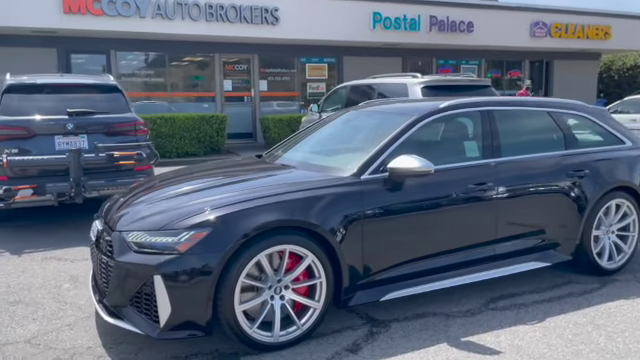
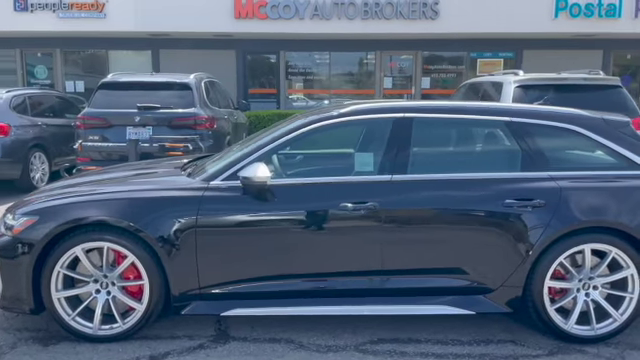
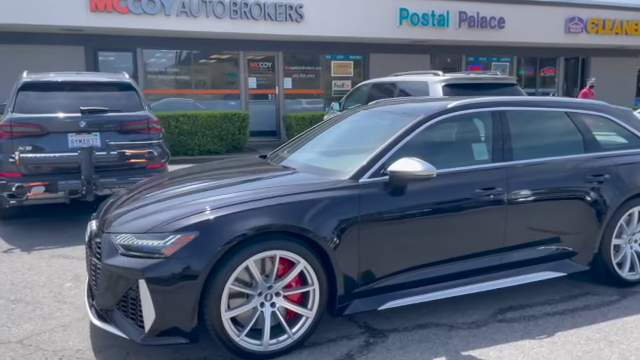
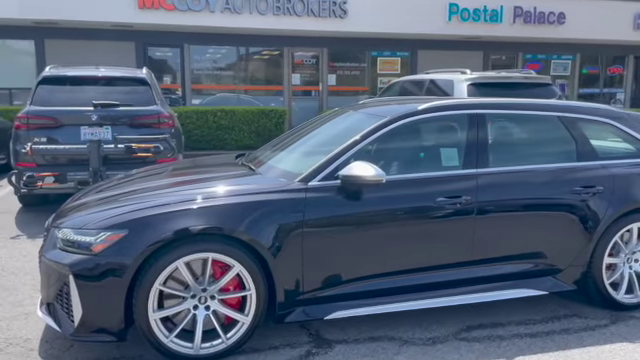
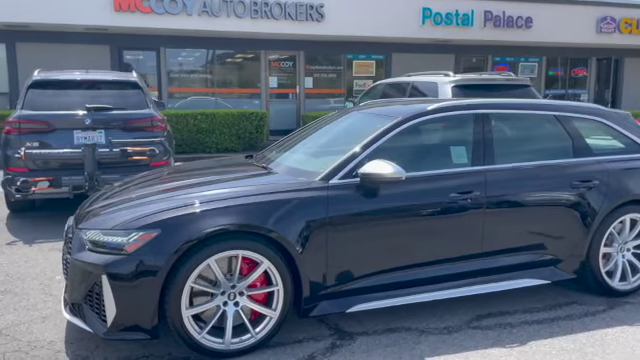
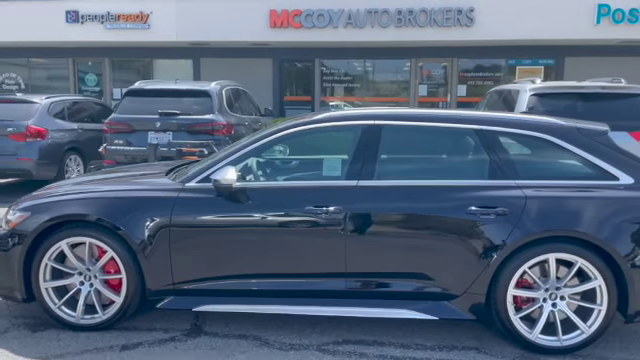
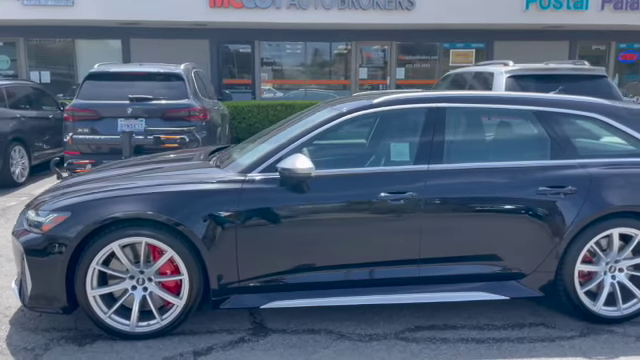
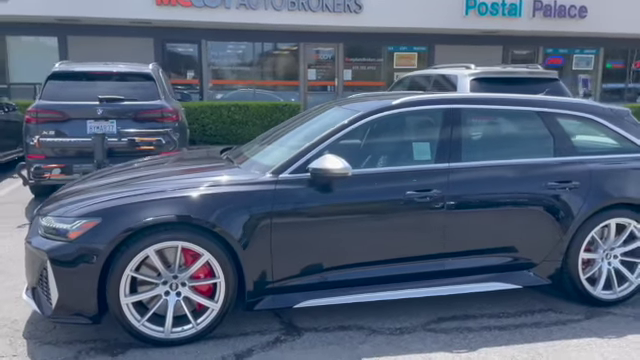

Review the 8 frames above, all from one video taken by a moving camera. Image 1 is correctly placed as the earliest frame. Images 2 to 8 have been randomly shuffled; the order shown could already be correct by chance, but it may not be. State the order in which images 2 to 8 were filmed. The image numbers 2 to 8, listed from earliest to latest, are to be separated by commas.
3, 5, 4, 8, 7, 2, 6
